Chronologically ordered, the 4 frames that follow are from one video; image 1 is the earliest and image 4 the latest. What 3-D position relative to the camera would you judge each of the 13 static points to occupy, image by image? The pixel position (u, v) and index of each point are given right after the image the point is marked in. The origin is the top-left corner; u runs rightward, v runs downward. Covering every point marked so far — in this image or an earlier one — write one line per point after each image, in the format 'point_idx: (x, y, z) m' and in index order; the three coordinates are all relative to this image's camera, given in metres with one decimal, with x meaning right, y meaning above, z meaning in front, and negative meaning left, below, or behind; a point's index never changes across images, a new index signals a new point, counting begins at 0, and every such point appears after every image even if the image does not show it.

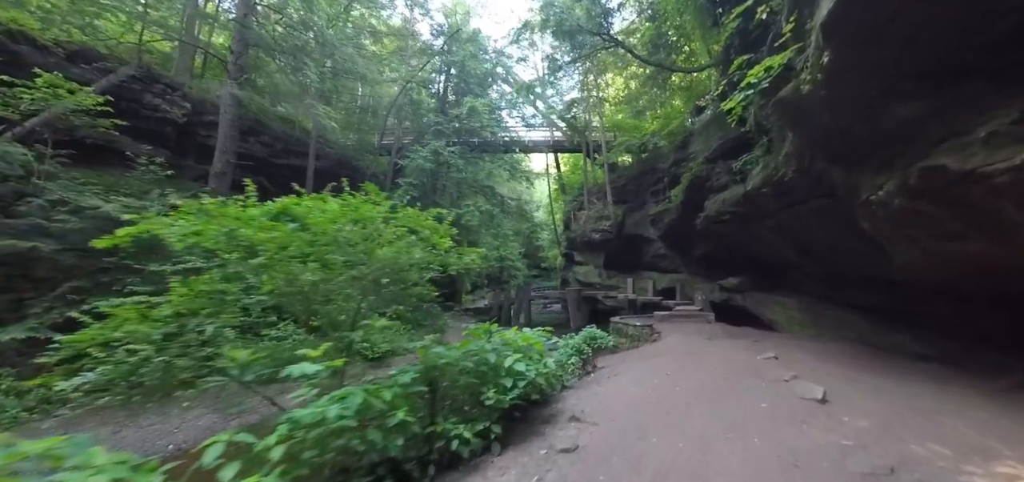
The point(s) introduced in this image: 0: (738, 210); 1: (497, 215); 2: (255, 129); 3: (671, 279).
0: (+5.9, +0.8, +9.3) m
1: (-0.8, +1.4, +18.2) m
2: (-11.9, +5.1, +16.6) m
3: (+7.1, -1.7, +16.2) m
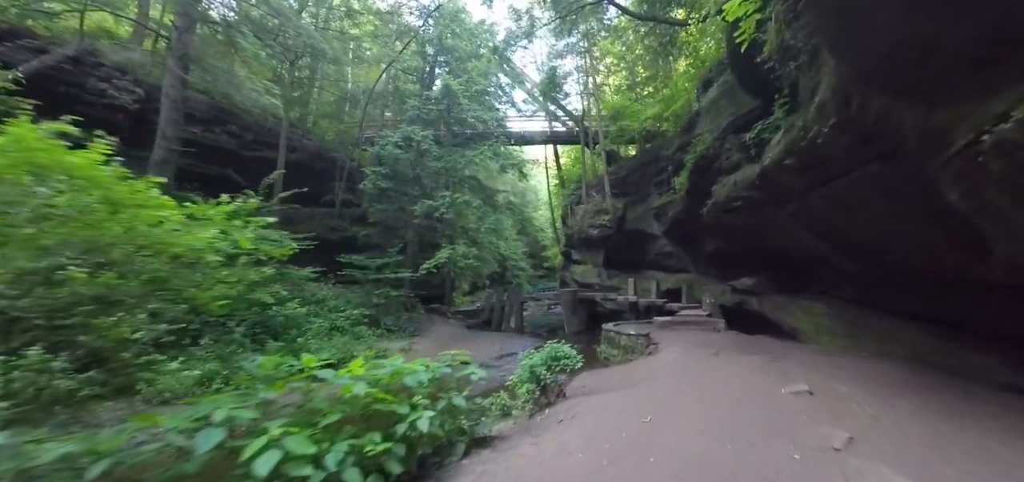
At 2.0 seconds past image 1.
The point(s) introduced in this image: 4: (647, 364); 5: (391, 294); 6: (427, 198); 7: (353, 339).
0: (+5.1, +1.0, +7.5) m
1: (-1.4, +1.5, +16.6) m
2: (-12.5, +5.2, +15.4) m
3: (+6.5, -1.5, +14.4) m
4: (+2.7, -2.3, +7.1) m
5: (-4.9, -1.9, +13.7) m
6: (-3.9, +1.9, +16.1) m
7: (-4.9, -3.0, +10.7) m
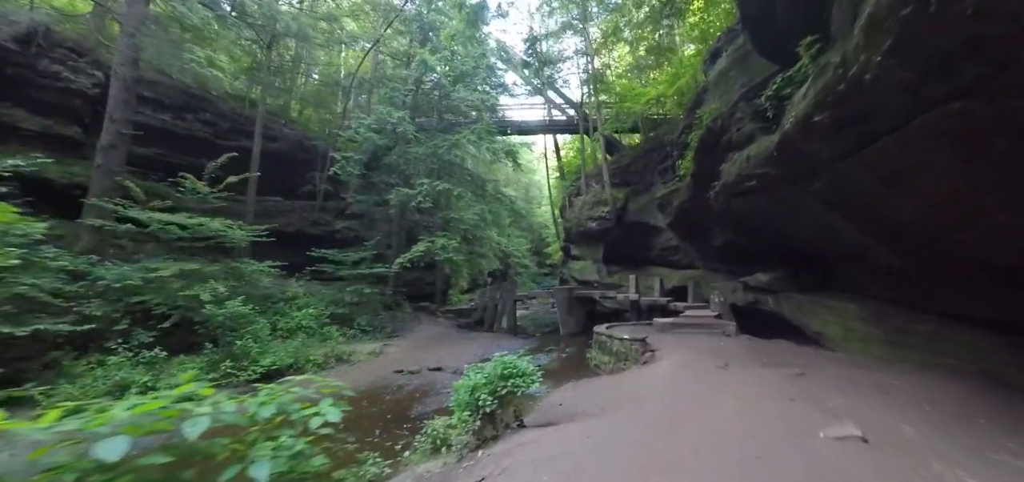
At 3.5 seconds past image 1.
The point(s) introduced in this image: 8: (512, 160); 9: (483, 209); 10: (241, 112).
0: (+4.5, +1.2, +6.2) m
1: (-1.7, +1.8, +15.4) m
2: (-12.9, +5.4, +14.5) m
3: (+6.1, -1.2, +13.0) m
4: (+2.1, -2.1, +5.8) m
5: (-5.3, -1.7, +12.6) m
6: (-4.3, +2.2, +15.0) m
7: (-5.4, -2.7, +9.6) m
8: (-0.1, +3.8, +16.7) m
9: (-1.5, +1.5, +14.6) m
10: (-11.8, +5.5, +15.7) m
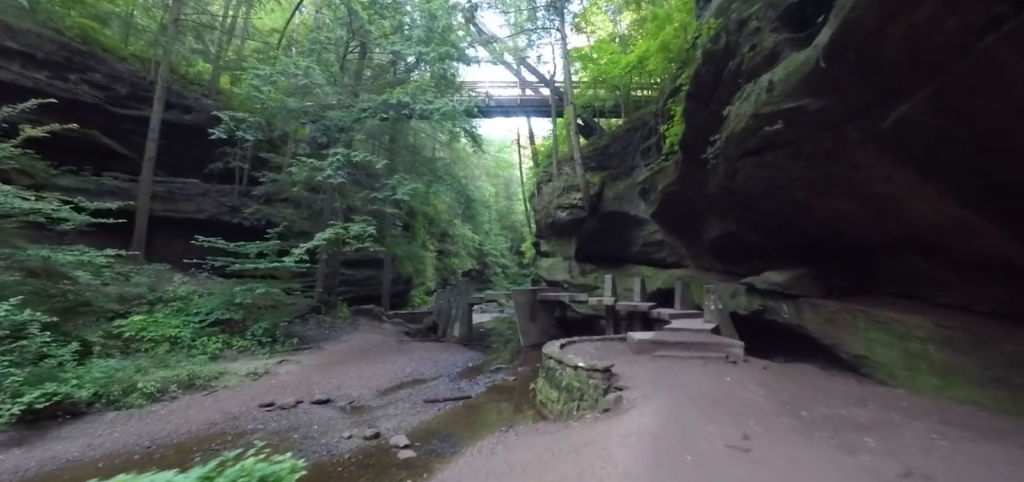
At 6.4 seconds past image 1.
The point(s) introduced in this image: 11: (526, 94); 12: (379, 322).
0: (+3.2, +1.5, +3.8) m
1: (-3.2, +2.1, +12.9) m
2: (-14.3, +5.8, +11.7) m
3: (+4.6, -1.0, +10.7) m
4: (+0.8, -1.8, +3.4) m
5: (-6.8, -1.3, +10.0) m
6: (-5.8, +2.5, +12.4) m
7: (-6.8, -2.4, +7.0) m
8: (-1.6, +4.0, +14.3) m
9: (-3.0, +1.7, +12.1) m
10: (-13.2, +5.9, +12.9) m
11: (+0.7, +7.5, +18.4) m
12: (-5.2, -3.2, +14.1) m
